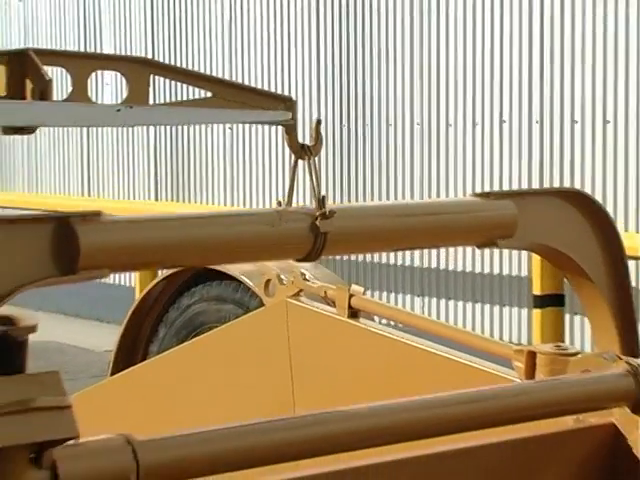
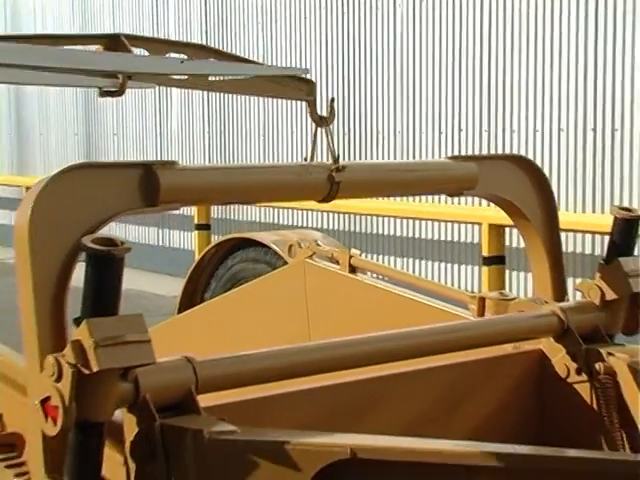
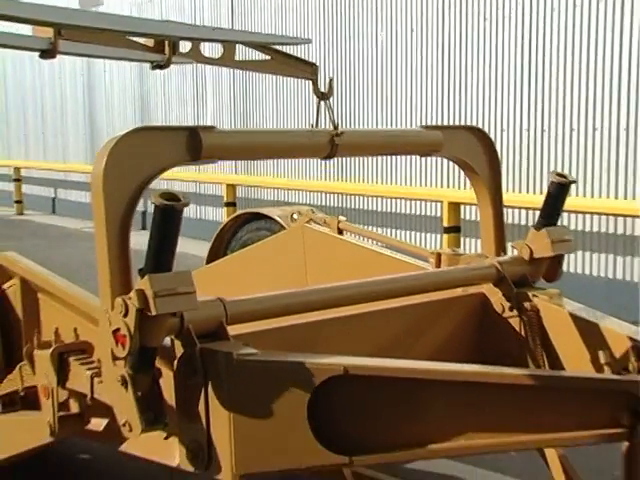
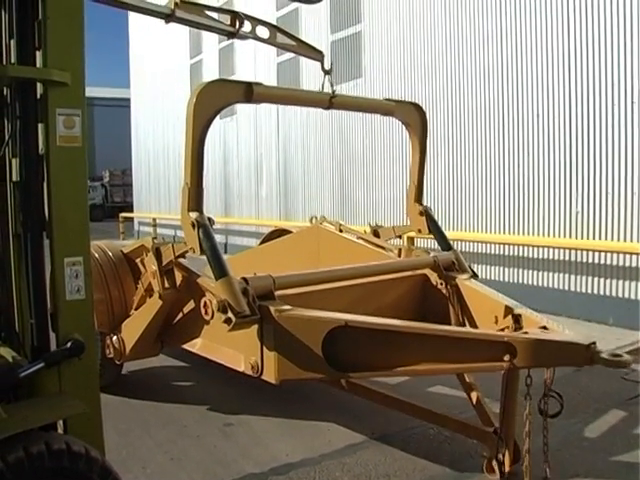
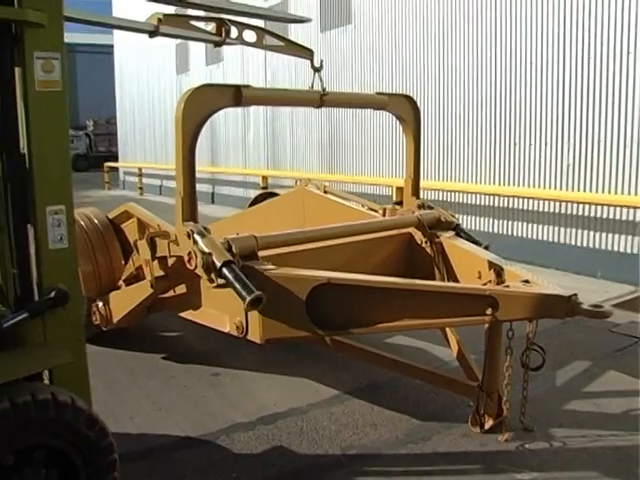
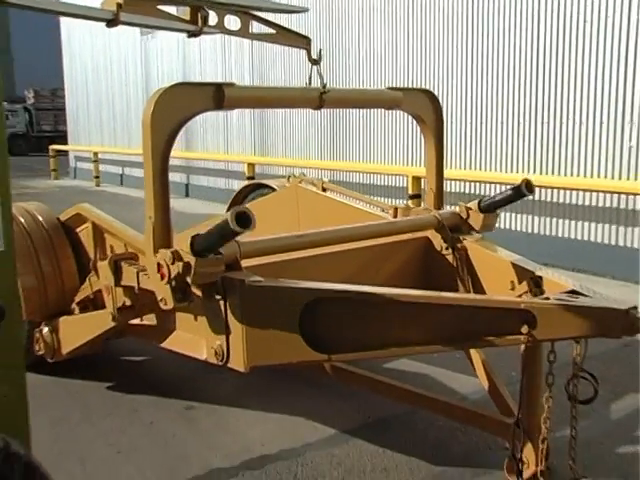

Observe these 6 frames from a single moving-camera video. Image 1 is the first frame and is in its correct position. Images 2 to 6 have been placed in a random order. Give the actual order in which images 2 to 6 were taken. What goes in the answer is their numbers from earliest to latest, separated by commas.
2, 3, 6, 5, 4
